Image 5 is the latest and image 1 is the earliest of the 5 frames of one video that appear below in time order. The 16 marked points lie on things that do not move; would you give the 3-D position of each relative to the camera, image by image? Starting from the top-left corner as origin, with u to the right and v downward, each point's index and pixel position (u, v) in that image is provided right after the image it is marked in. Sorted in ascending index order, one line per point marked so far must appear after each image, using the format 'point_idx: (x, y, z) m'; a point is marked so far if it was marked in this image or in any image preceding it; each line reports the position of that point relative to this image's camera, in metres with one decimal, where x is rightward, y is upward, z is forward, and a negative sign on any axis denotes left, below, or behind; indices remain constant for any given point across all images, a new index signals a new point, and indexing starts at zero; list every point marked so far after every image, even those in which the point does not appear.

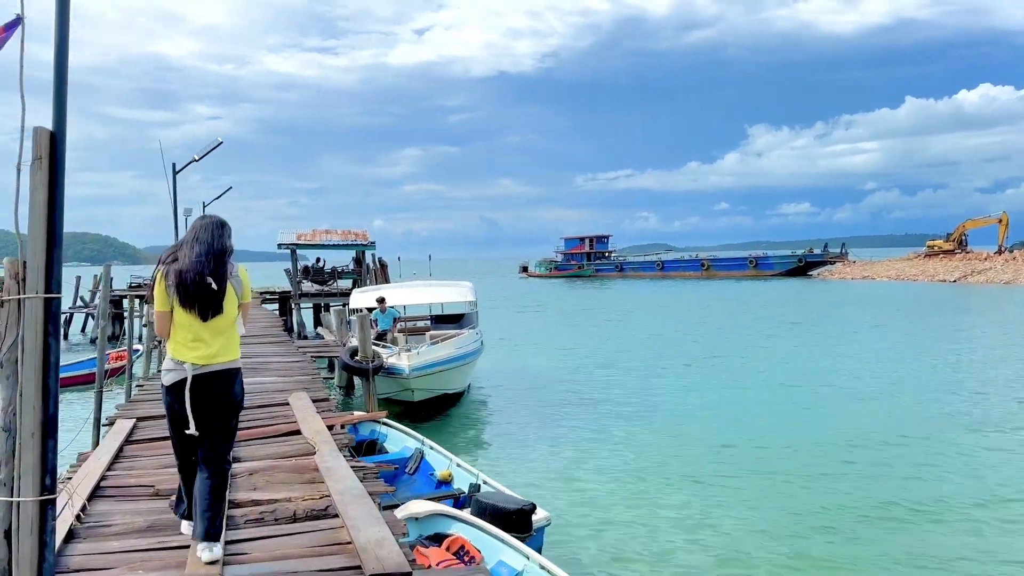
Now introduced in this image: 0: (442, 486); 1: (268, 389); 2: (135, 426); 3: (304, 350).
0: (-0.7, -2.0, +8.8) m
1: (-2.1, -0.9, +7.7) m
2: (-2.7, -1.0, +6.2) m
3: (-3.0, -0.9, +12.5) m
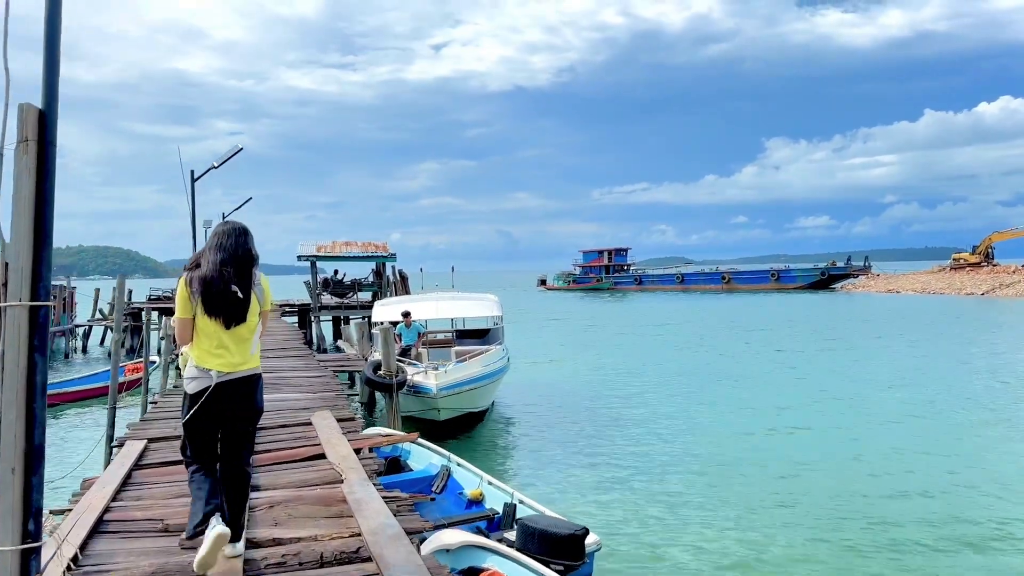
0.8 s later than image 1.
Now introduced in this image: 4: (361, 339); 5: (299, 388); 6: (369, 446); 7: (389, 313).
0: (-0.3, -2.1, +8.2) m
1: (-1.8, -1.0, +7.2) m
2: (-2.4, -1.0, +5.7) m
3: (-2.6, -1.1, +12.0) m
4: (-2.7, -0.9, +15.3) m
5: (-2.1, -1.0, +8.6) m
6: (-0.9, -1.0, +5.5) m
7: (-2.1, -0.4, +14.5) m
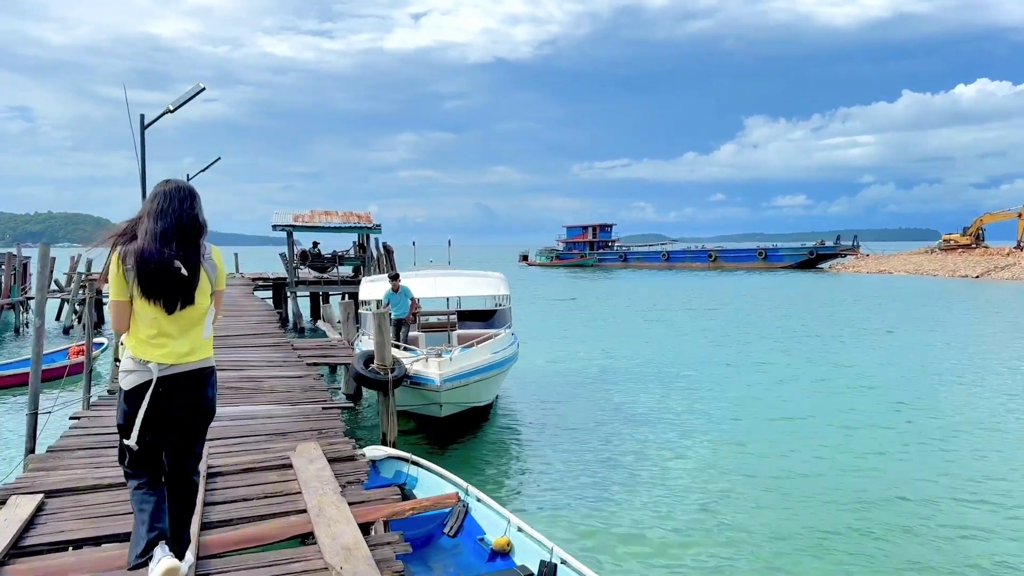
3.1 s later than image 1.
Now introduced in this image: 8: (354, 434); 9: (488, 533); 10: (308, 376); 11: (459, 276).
0: (-0.1, -2.0, +6.4) m
1: (-1.5, -0.9, +5.2) m
2: (-2.0, -1.0, +3.7) m
3: (-2.4, -0.8, +10.0) m
4: (-2.6, -0.5, +13.3) m
5: (-1.8, -0.8, +6.6) m
6: (-0.5, -0.9, +3.6) m
7: (-2.0, -0.1, +12.5) m
8: (-1.9, -1.8, +10.5) m
9: (-0.2, -1.9, +6.7) m
10: (-1.8, -0.8, +7.6) m
11: (-0.8, +0.2, +13.1) m
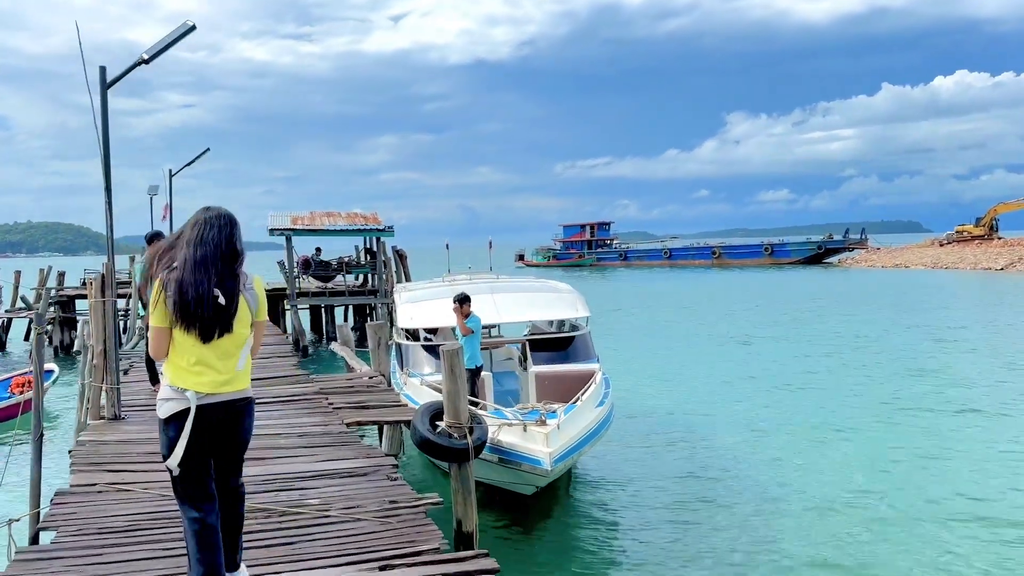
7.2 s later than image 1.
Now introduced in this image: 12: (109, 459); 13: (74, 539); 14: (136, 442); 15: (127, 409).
0: (+1.0, -2.1, +3.5) m
1: (-0.4, -1.1, +2.4) m
2: (-0.9, -1.2, +0.9) m
3: (-1.4, -1.0, +7.2) m
4: (-1.6, -0.7, +10.5) m
5: (-0.8, -1.0, +3.8) m
6: (+0.5, -1.1, +0.8) m
7: (-1.0, -0.3, +9.7) m
8: (-0.9, -2.0, +7.7) m
9: (+0.9, -2.1, +3.9) m
10: (-0.8, -1.0, +4.7) m
11: (+0.1, 0.0, +10.2) m
12: (-2.3, -1.0, +4.9) m
13: (-1.8, -1.1, +3.7) m
14: (-2.3, -0.9, +5.3) m
15: (-3.0, -0.9, +6.7) m
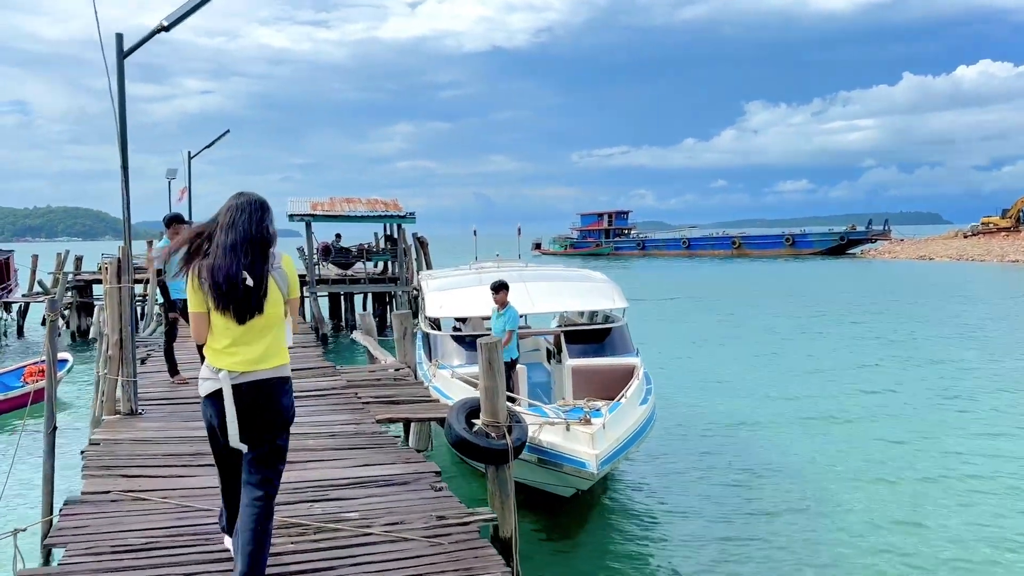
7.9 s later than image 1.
0: (+1.2, -2.1, +3.1) m
1: (-0.2, -1.0, +2.0) m
2: (-0.7, -1.2, +0.4) m
3: (-1.1, -0.9, +6.7) m
4: (-1.3, -0.6, +10.0) m
5: (-0.5, -1.0, +3.3) m
6: (+0.7, -1.1, +0.3) m
7: (-0.7, -0.1, +9.2) m
8: (-0.6, -1.9, +7.2) m
9: (+1.1, -2.0, +3.5) m
10: (-0.5, -0.9, +4.3) m
11: (+0.5, +0.1, +9.8) m
12: (-2.0, -0.9, +4.5) m
13: (-1.6, -1.0, +3.2) m
14: (-2.0, -0.9, +4.9) m
15: (-2.7, -0.8, +6.3) m
